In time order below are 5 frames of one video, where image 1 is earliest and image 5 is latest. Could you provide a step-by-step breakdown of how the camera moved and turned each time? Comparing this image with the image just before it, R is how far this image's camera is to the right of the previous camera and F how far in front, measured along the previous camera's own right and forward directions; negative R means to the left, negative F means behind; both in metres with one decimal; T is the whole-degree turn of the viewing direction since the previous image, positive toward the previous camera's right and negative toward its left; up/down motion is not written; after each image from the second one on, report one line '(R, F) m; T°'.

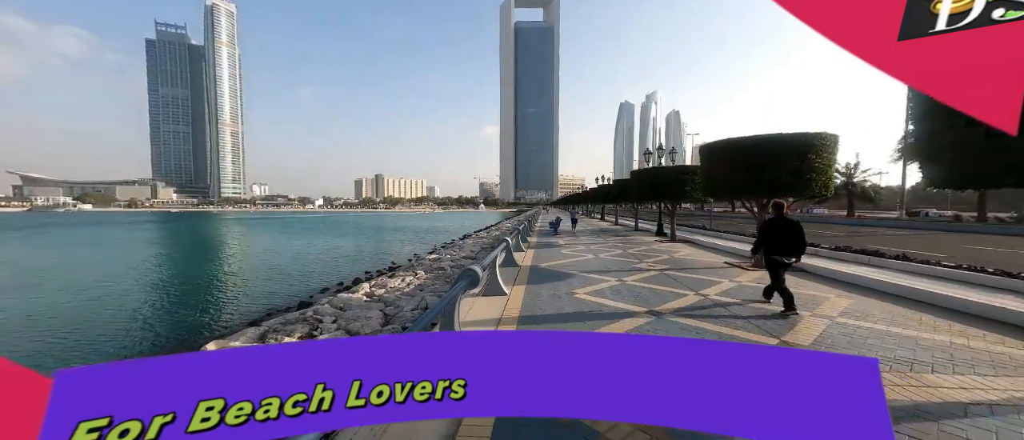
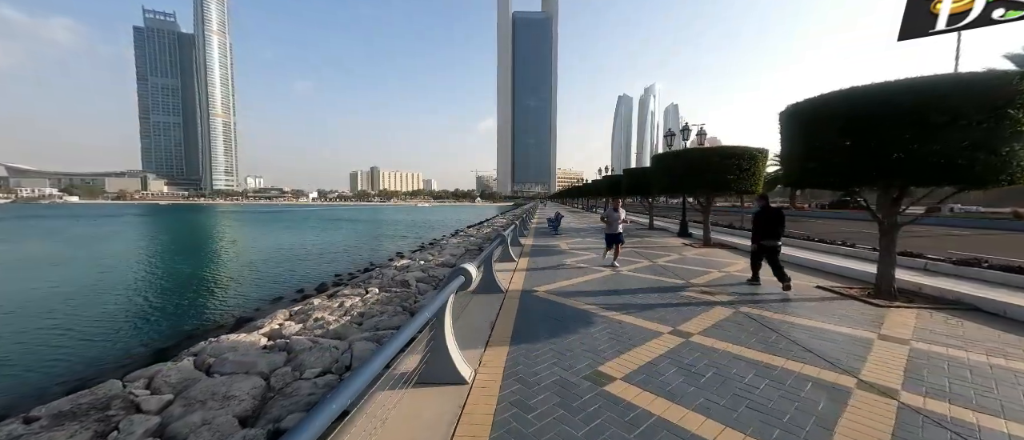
(+0.2, +1.9) m; 0°
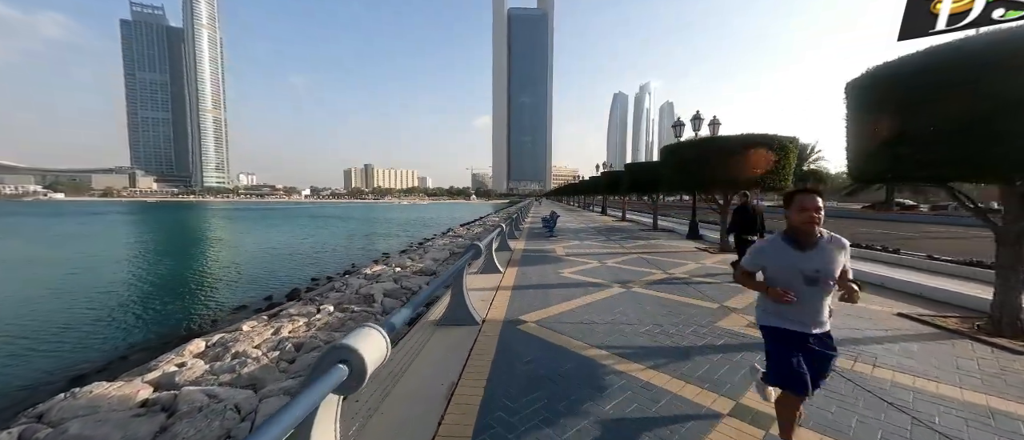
(+0.1, +1.0) m; +1°
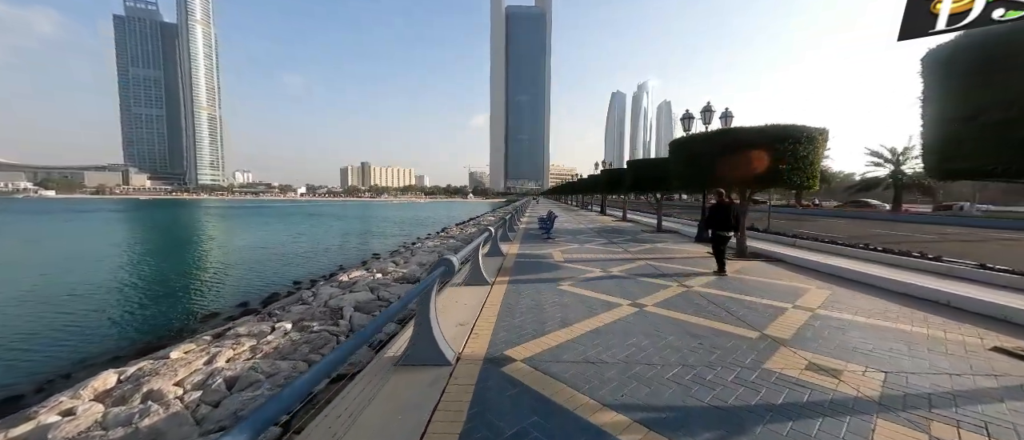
(+0.1, +0.6) m; 0°
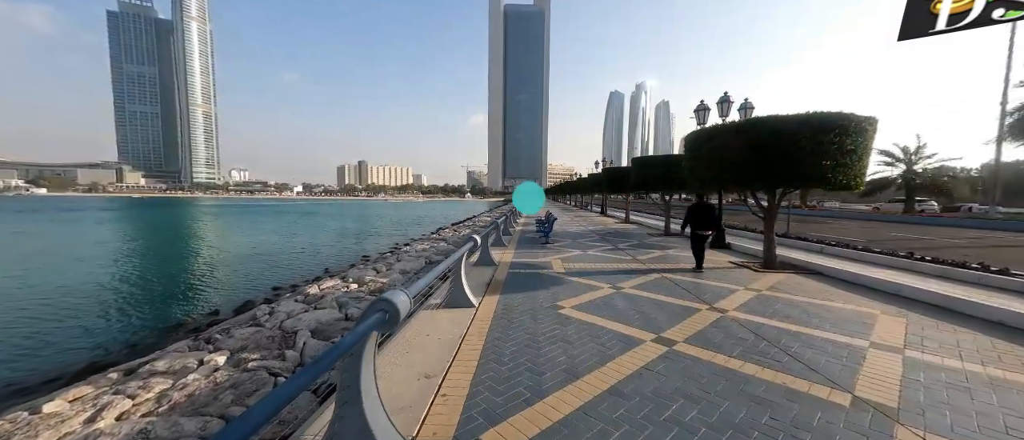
(+0.1, +0.7) m; 0°
